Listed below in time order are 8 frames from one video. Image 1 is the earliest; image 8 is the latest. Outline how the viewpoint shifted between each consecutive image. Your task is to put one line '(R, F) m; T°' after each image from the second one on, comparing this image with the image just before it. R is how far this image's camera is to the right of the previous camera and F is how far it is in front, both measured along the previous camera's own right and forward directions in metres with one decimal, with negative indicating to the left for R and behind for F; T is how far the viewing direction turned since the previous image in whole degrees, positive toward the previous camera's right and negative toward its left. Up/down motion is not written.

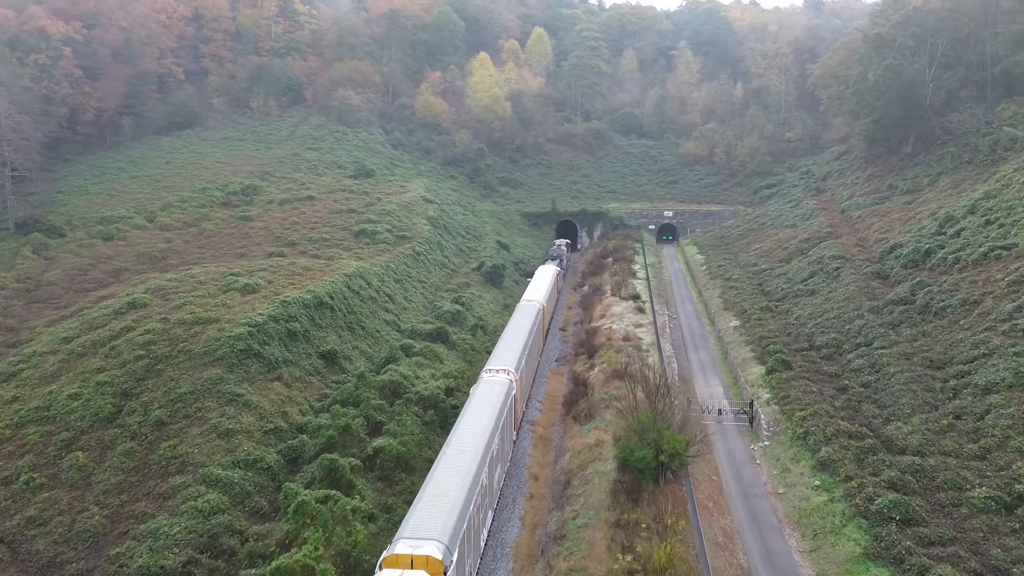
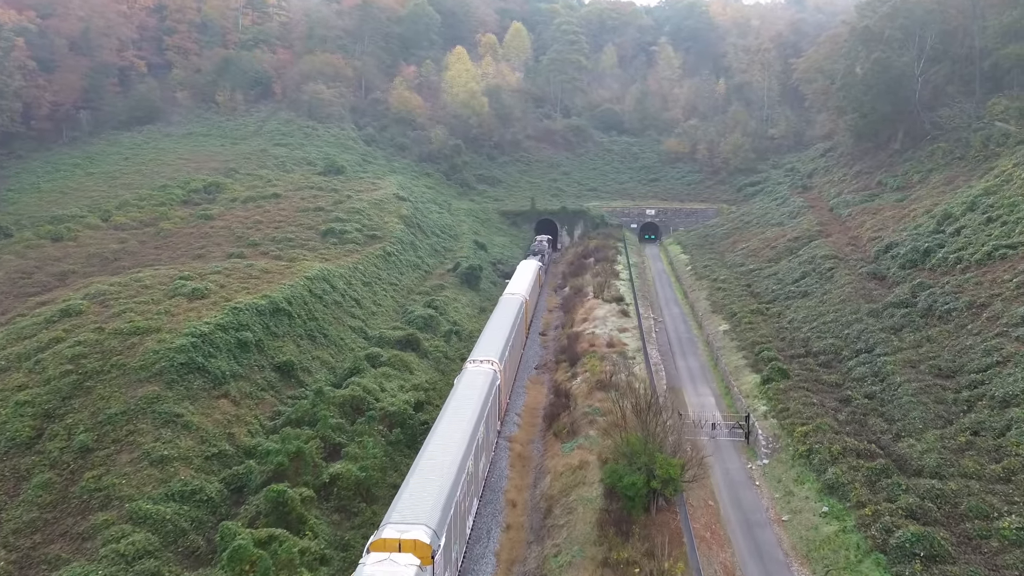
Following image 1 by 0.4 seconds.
(+0.1, +2.0) m; +1°
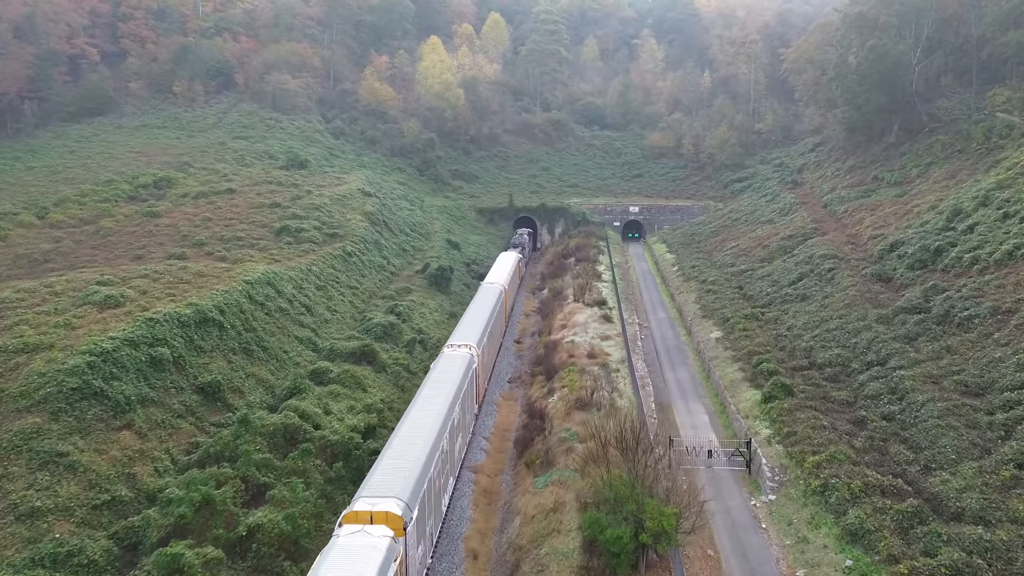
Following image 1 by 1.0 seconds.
(+0.4, +2.9) m; +1°
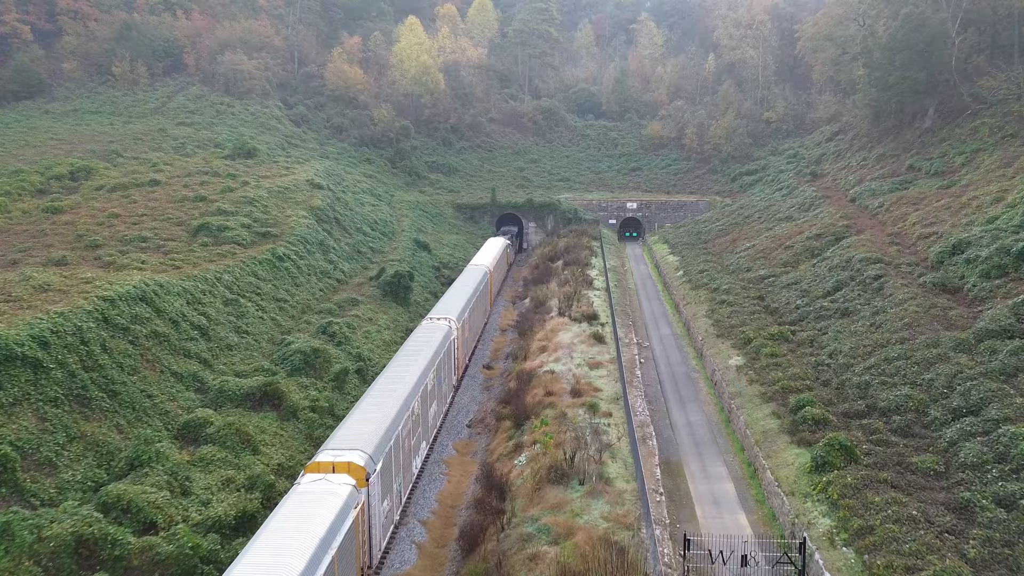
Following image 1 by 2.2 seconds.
(+0.9, +5.9) m; 0°
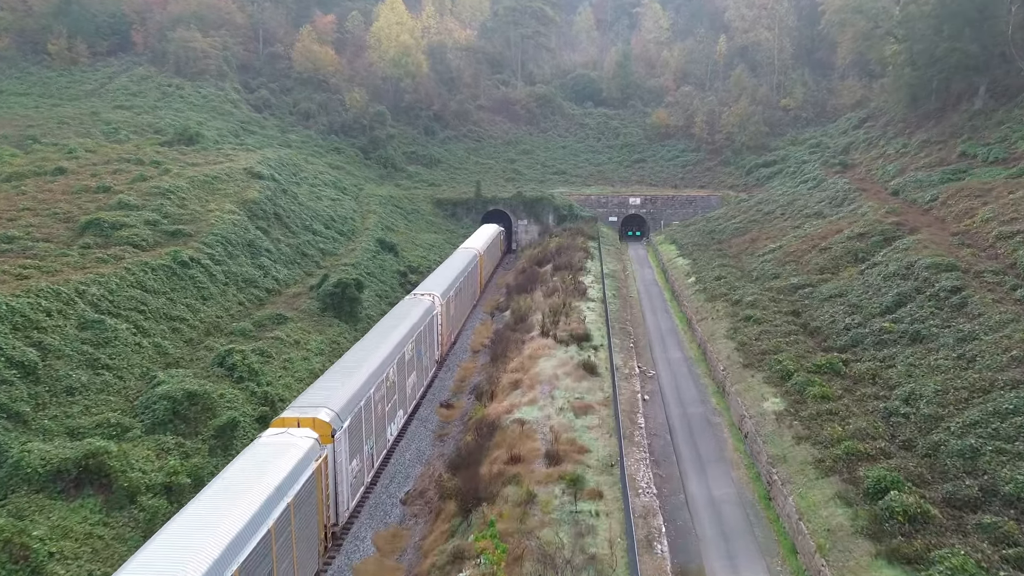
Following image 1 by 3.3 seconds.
(+0.9, +5.5) m; 0°
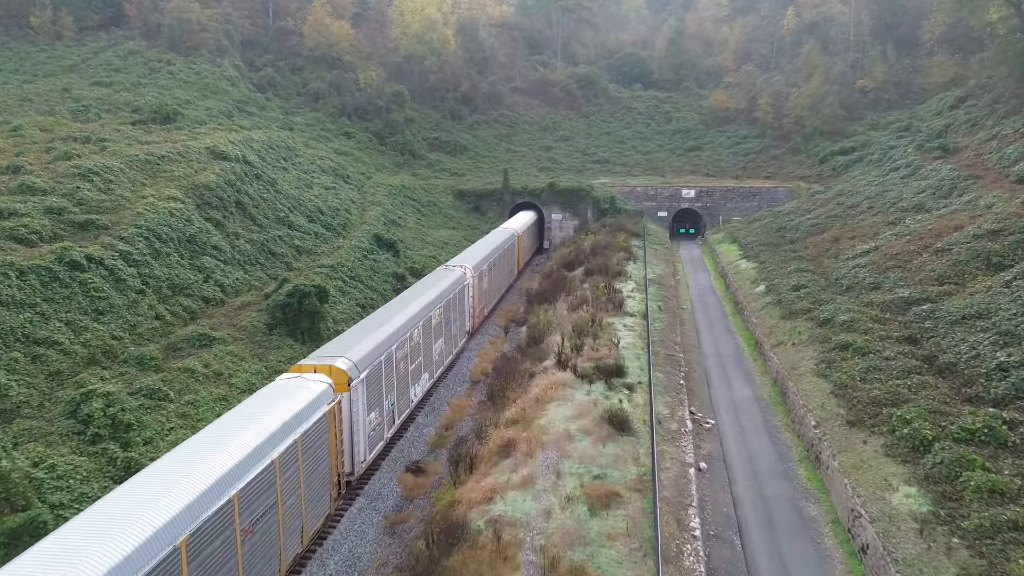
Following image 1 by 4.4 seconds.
(+0.9, +5.6) m; -4°
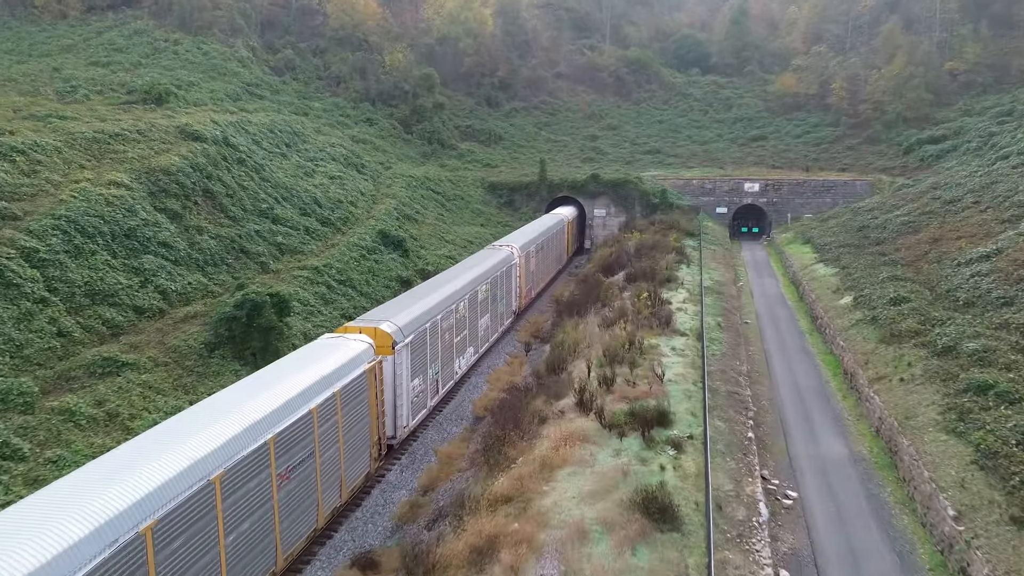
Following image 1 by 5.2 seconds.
(+0.7, +4.1) m; -4°
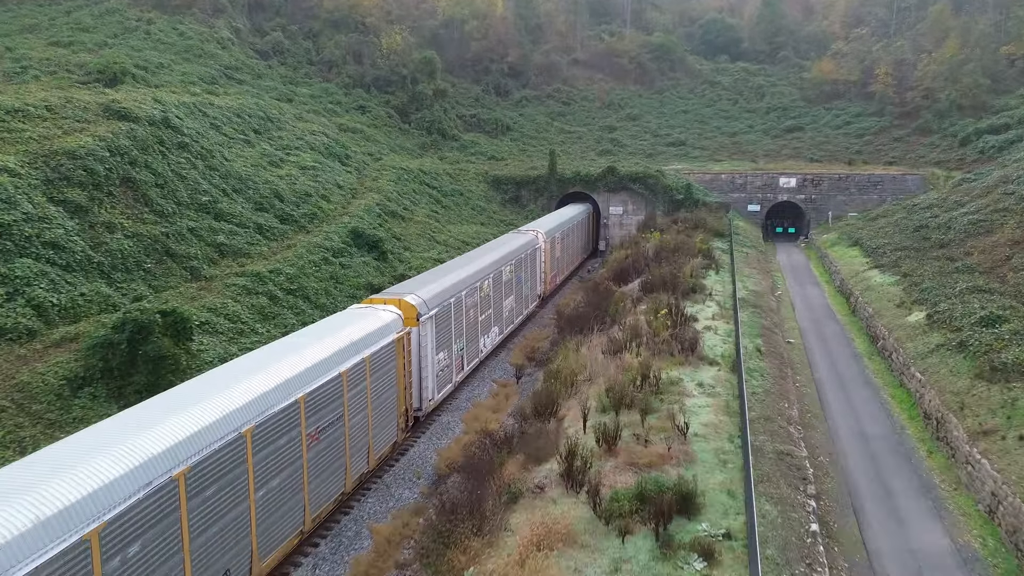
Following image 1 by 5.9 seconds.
(+0.6, +3.4) m; -2°
